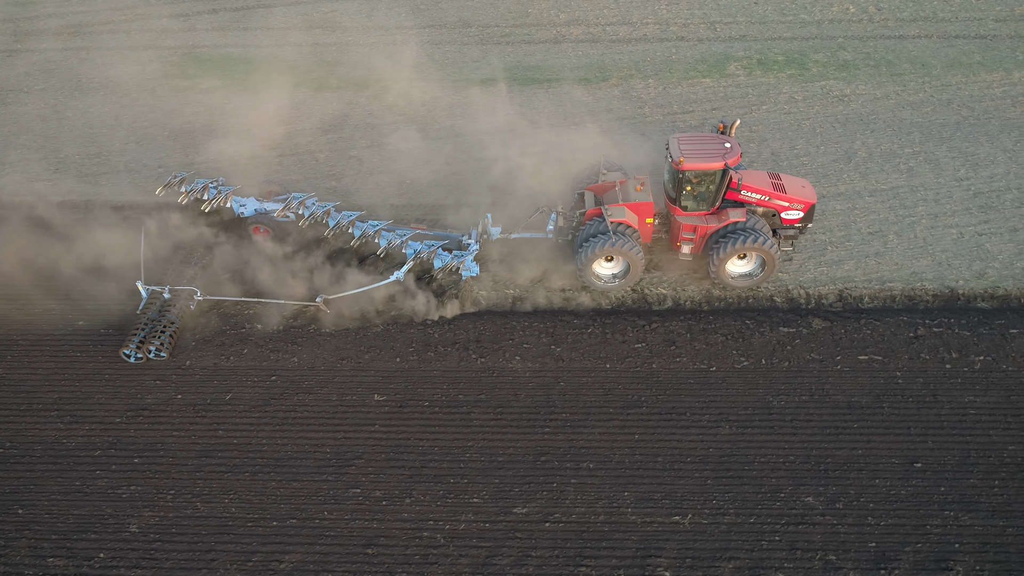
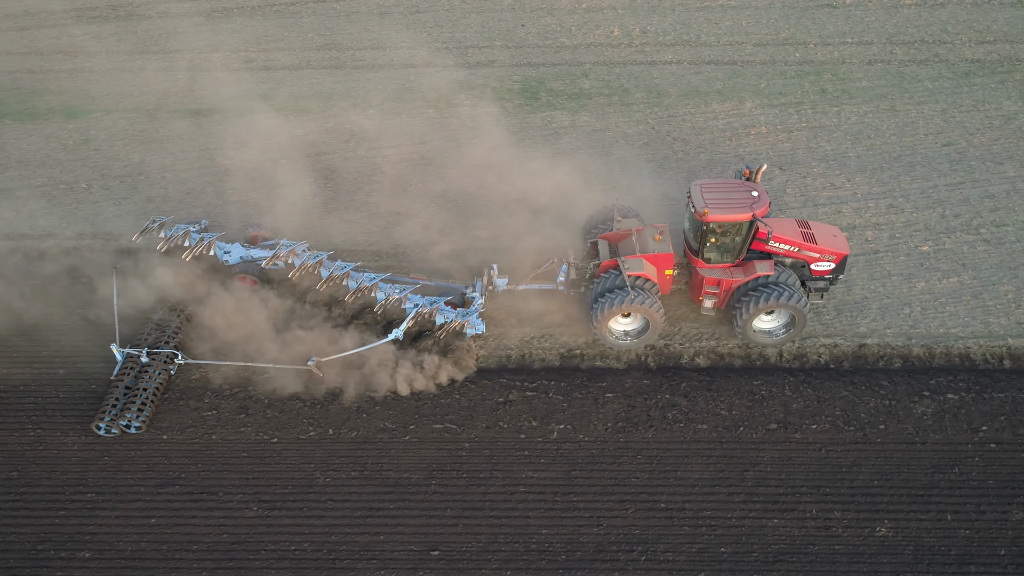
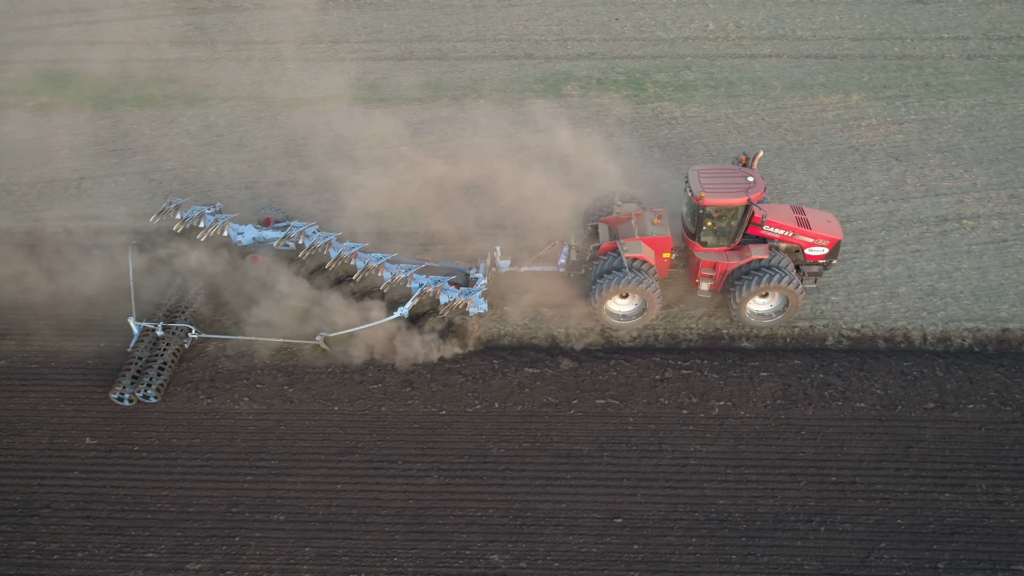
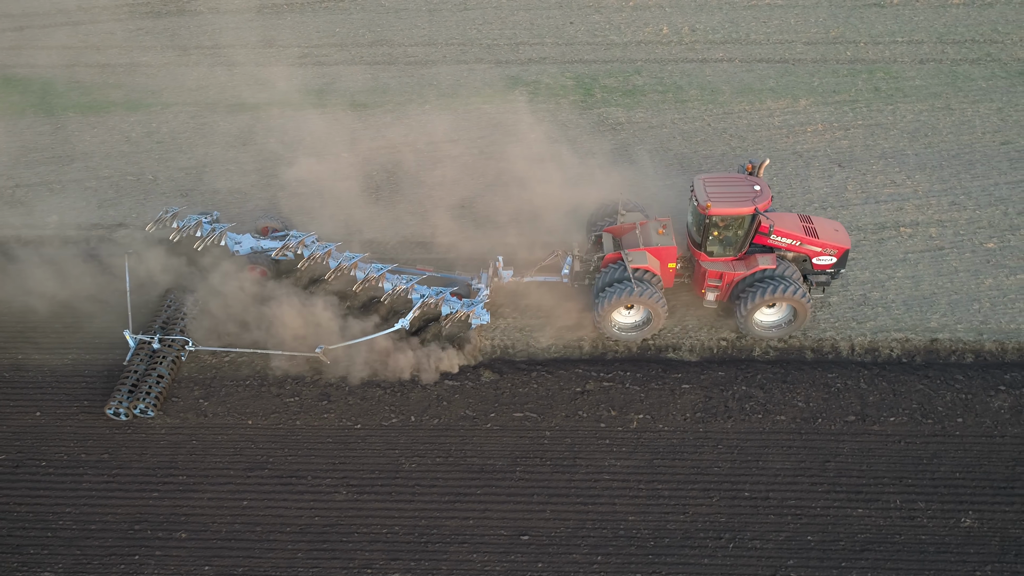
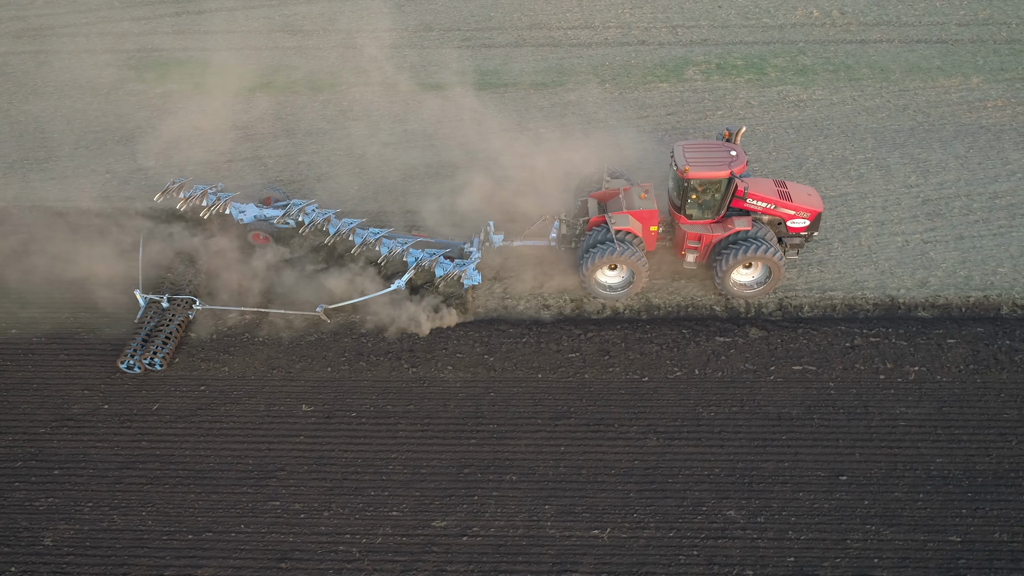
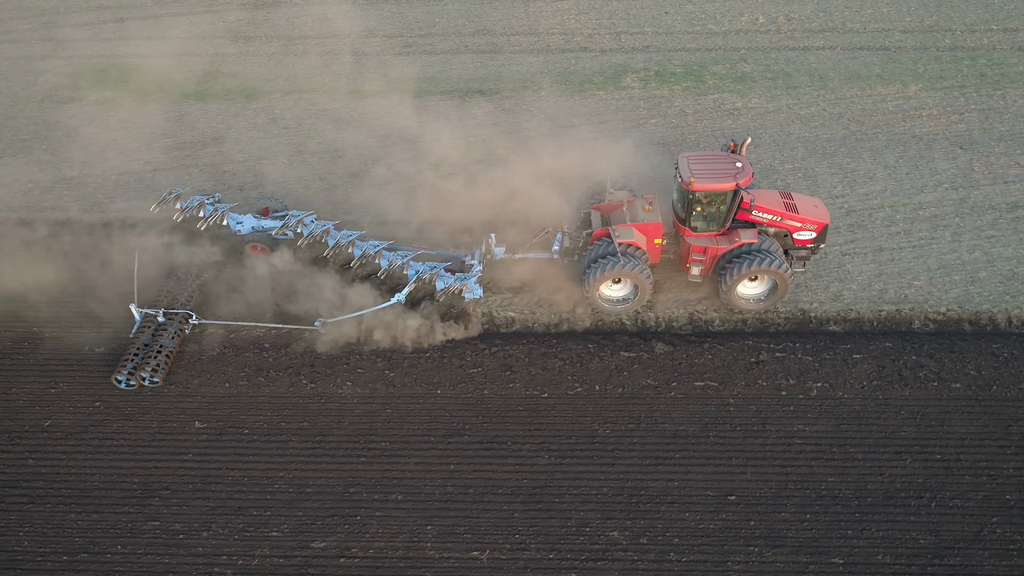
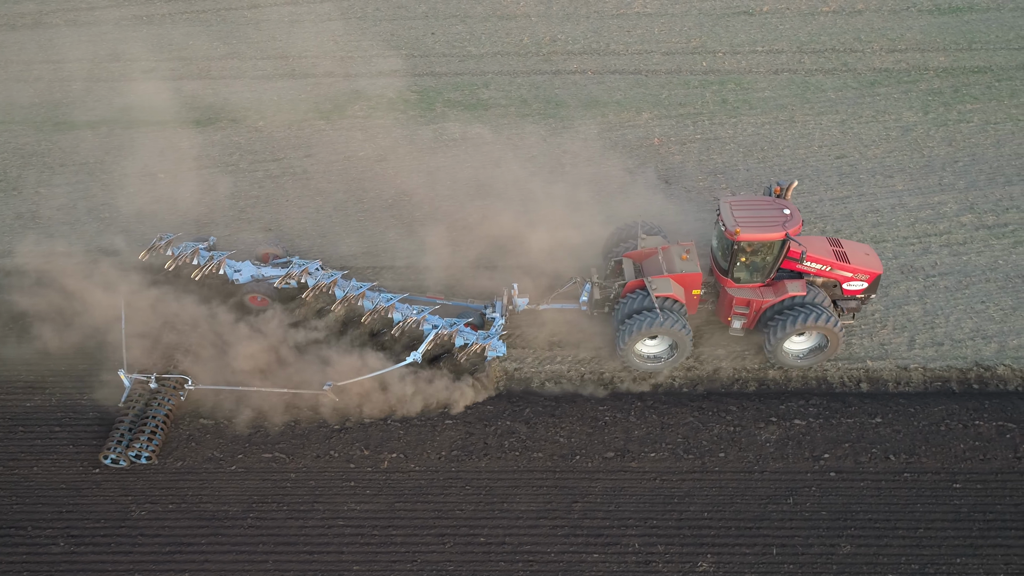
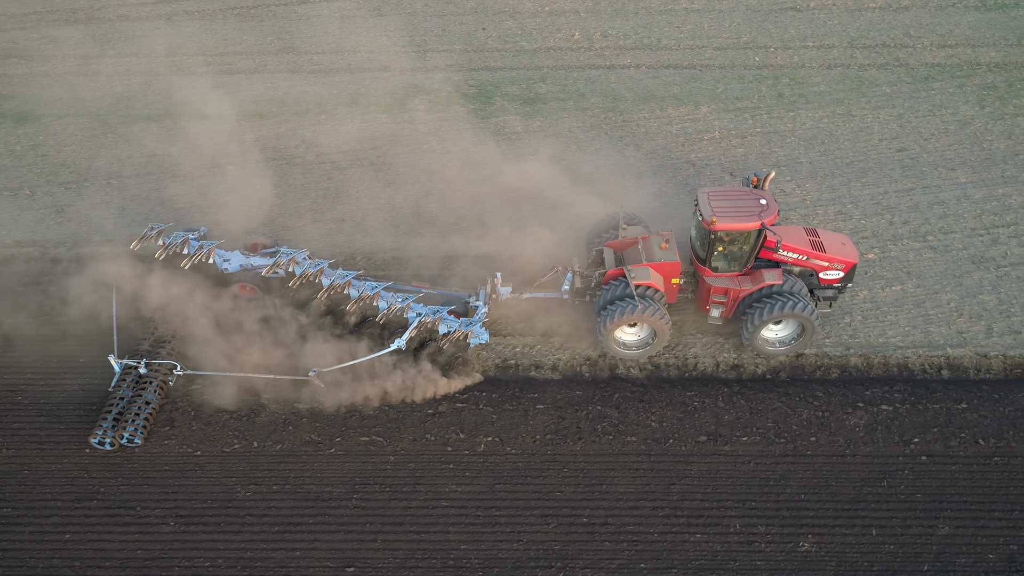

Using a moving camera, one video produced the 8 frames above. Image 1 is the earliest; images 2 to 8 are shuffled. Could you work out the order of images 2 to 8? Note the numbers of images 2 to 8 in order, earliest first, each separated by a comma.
5, 6, 3, 4, 2, 8, 7
